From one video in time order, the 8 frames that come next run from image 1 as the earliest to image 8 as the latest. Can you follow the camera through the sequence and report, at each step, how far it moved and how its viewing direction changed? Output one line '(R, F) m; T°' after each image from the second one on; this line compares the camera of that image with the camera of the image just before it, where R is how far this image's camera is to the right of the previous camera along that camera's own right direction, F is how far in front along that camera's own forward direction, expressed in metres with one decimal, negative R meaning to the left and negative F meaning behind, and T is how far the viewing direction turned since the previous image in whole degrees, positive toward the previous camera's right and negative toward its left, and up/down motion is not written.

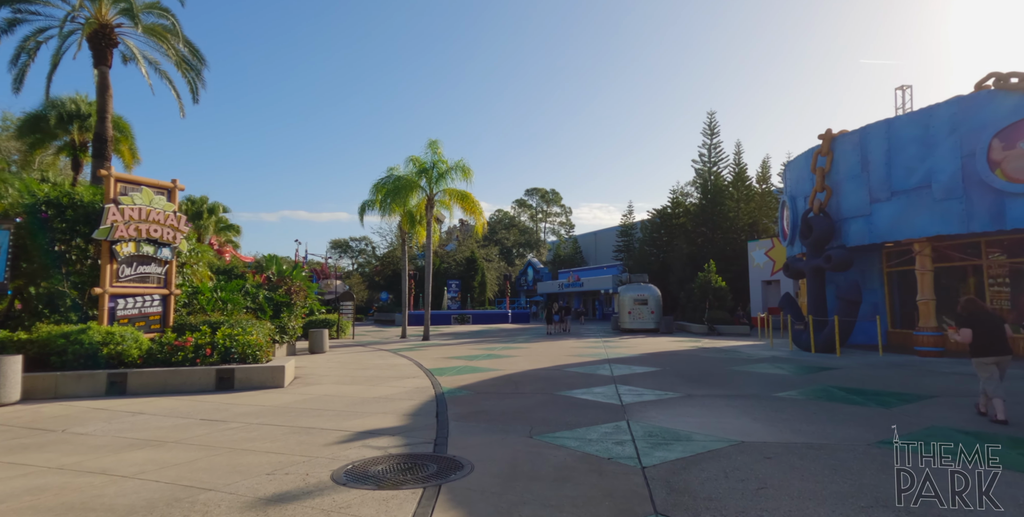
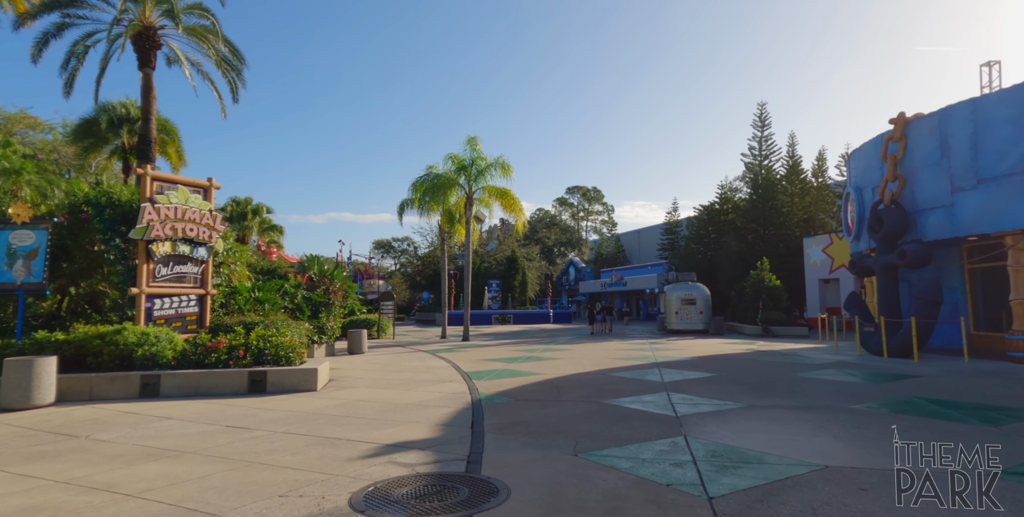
(0.0, +0.7) m; -5°
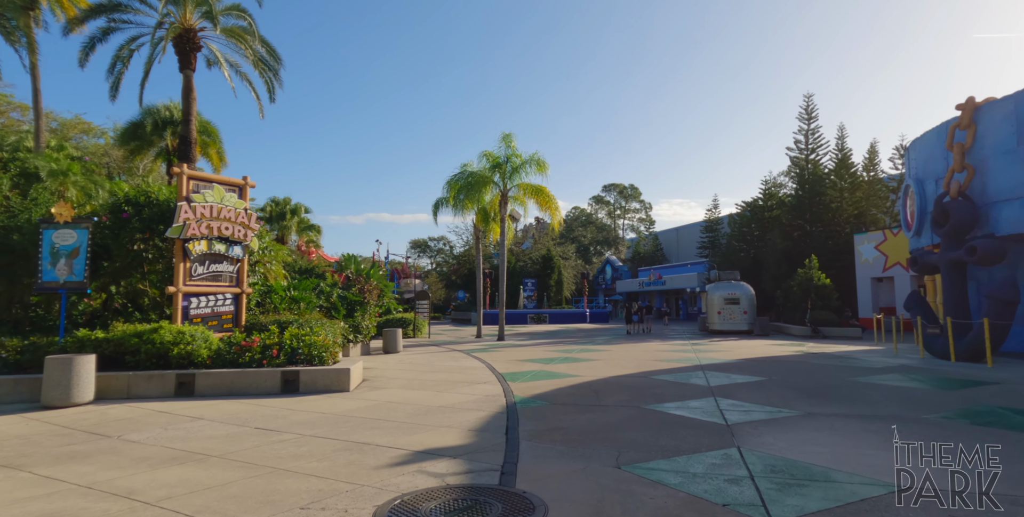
(0.0, +0.4) m; -4°
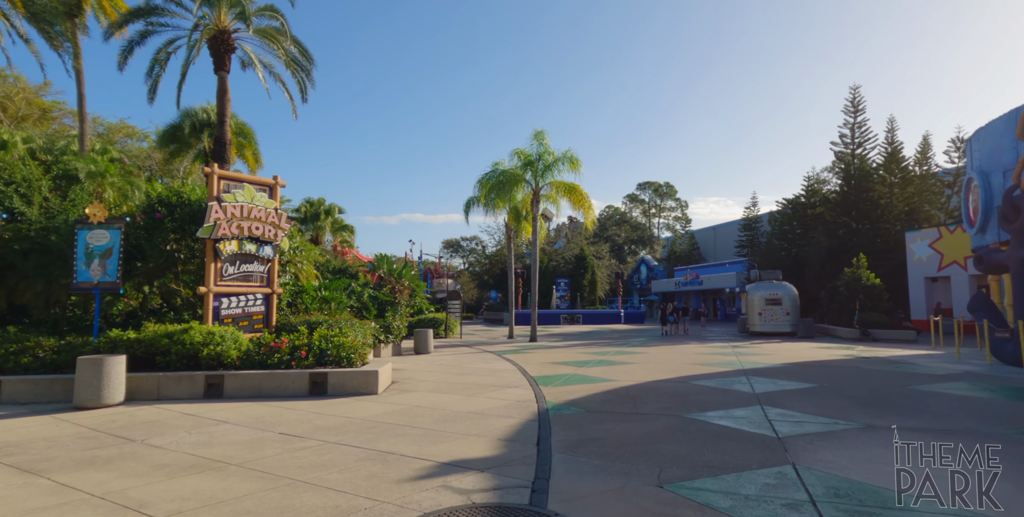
(0.0, +0.4) m; -4°
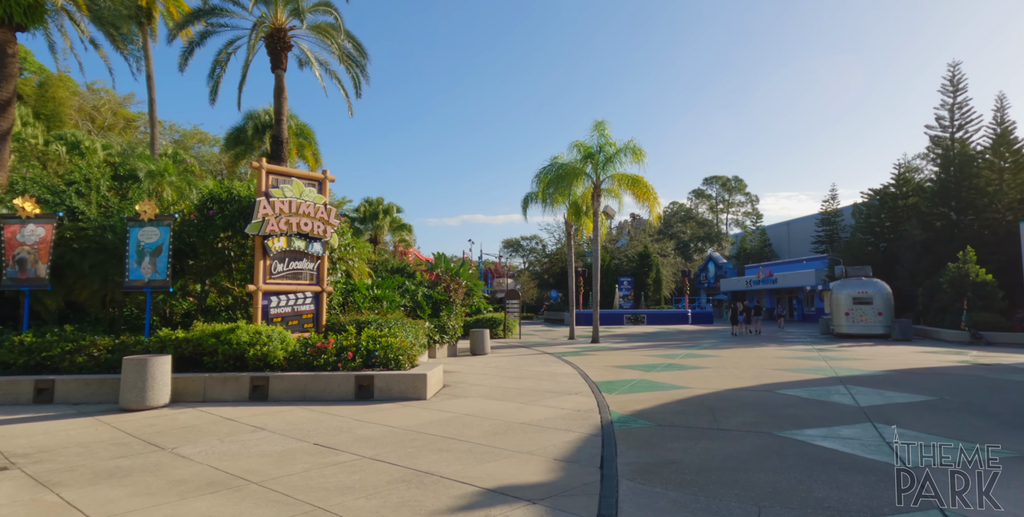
(0.0, +0.9) m; -7°
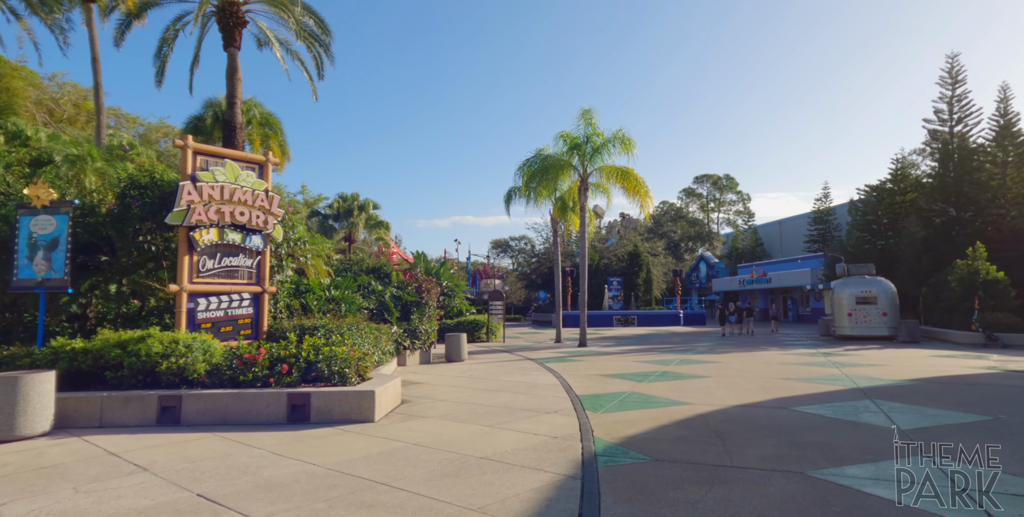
(+0.4, +1.5) m; +1°
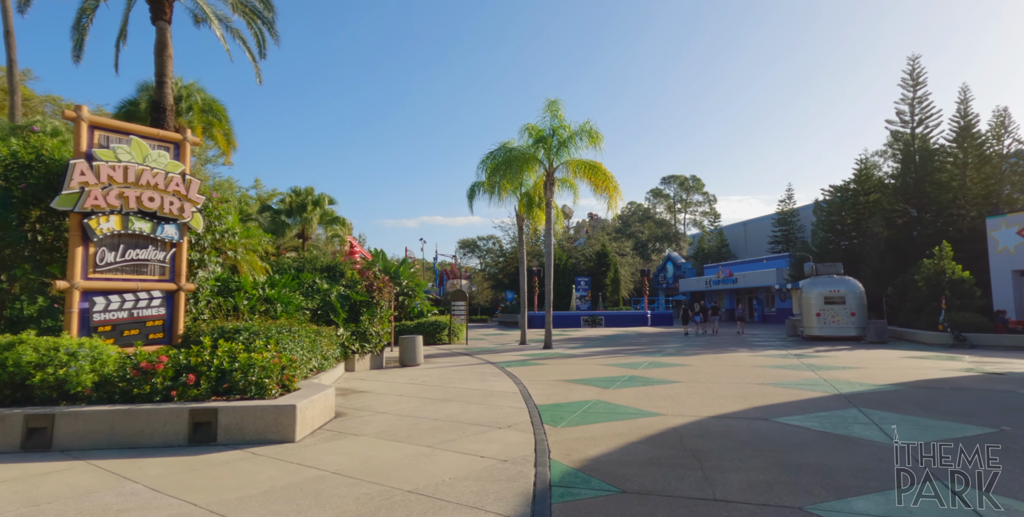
(+0.3, +1.0) m; +3°
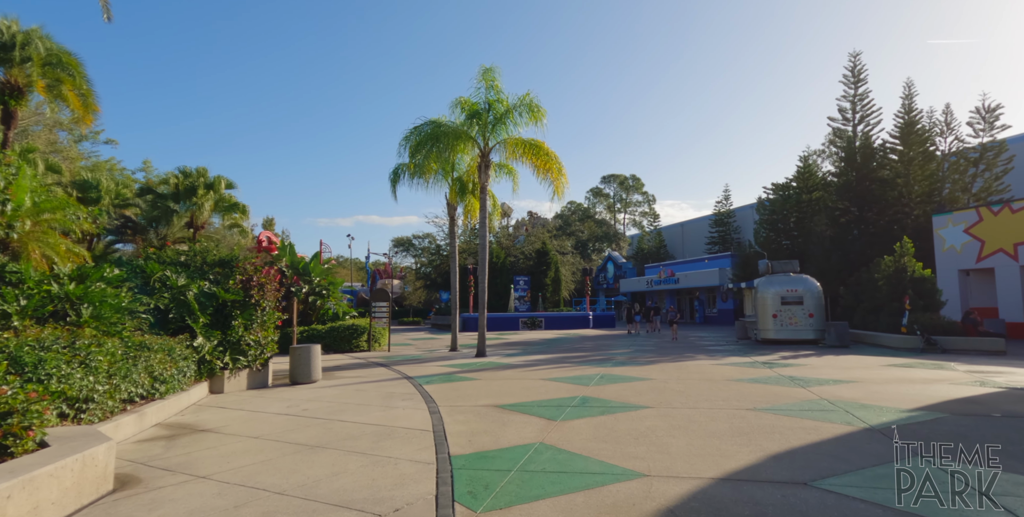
(+0.4, +2.7) m; +7°
